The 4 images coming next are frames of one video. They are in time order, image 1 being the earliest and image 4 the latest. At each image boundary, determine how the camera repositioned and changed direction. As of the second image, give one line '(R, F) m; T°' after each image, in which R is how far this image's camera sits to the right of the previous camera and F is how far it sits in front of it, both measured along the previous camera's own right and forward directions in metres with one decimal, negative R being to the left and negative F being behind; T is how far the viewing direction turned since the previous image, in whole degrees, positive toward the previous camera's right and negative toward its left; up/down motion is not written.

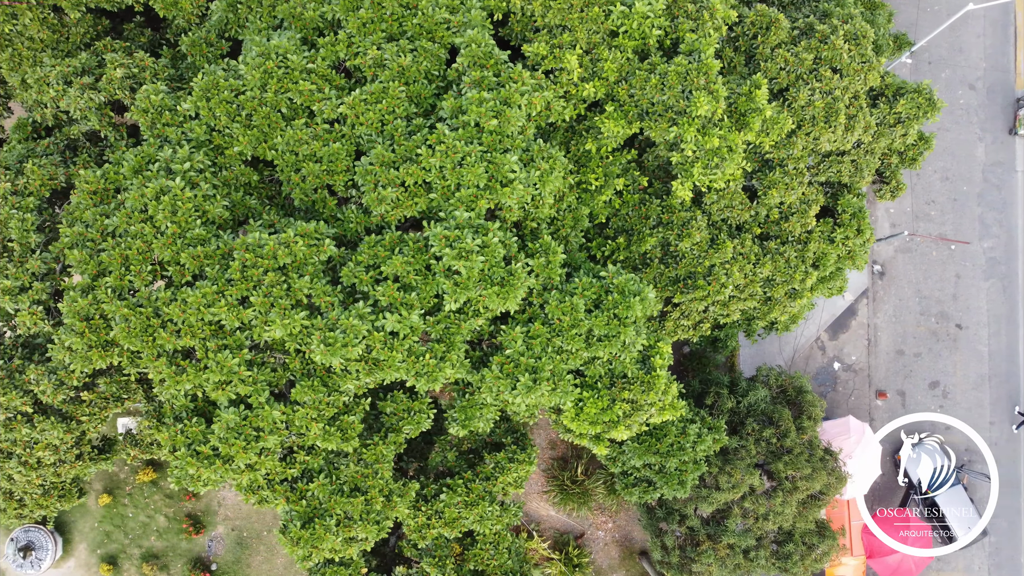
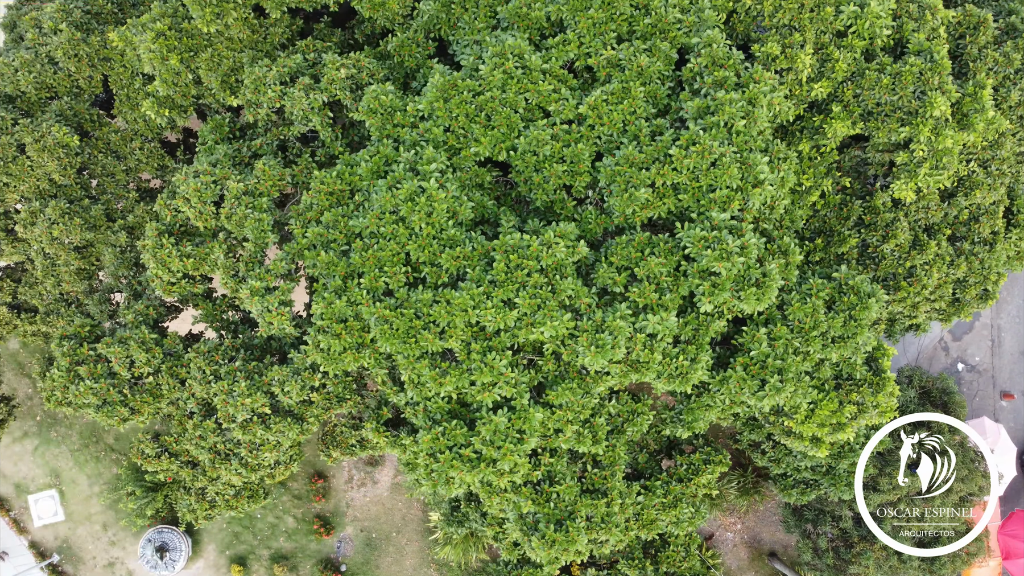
(-4.5, 0.0) m; 0°
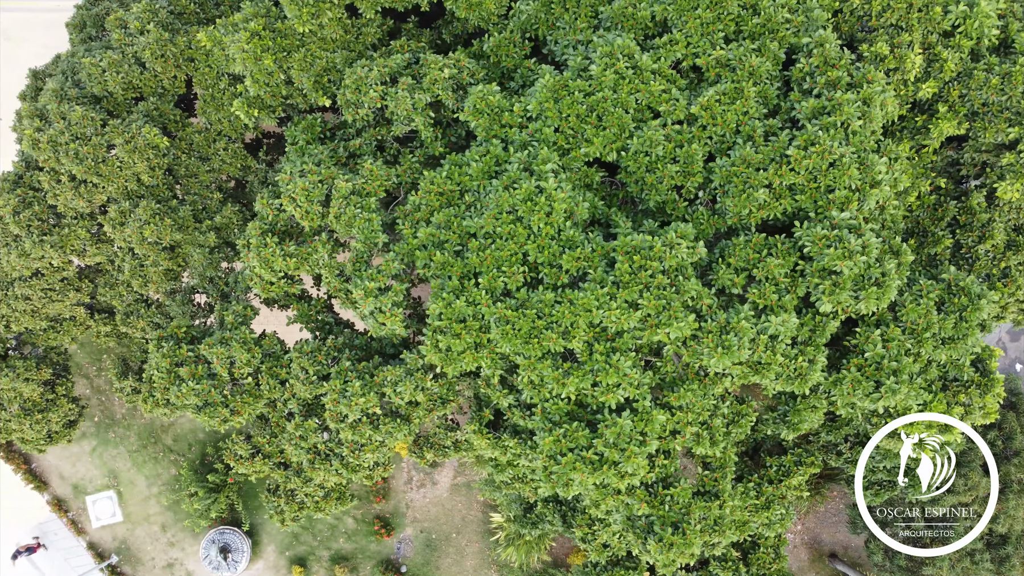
(-2.1, 0.0) m; 0°
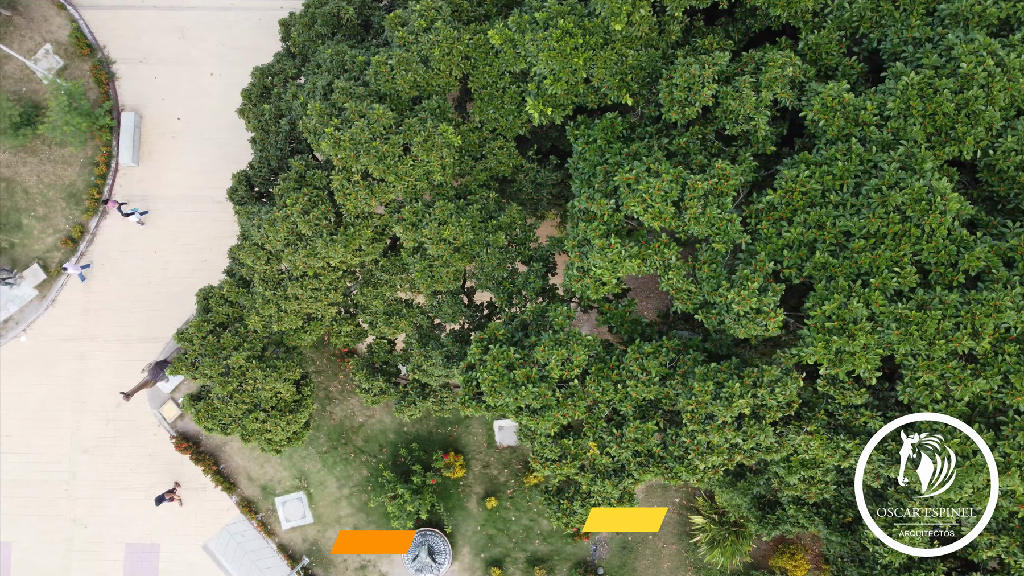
(-6.8, +0.1) m; 0°
